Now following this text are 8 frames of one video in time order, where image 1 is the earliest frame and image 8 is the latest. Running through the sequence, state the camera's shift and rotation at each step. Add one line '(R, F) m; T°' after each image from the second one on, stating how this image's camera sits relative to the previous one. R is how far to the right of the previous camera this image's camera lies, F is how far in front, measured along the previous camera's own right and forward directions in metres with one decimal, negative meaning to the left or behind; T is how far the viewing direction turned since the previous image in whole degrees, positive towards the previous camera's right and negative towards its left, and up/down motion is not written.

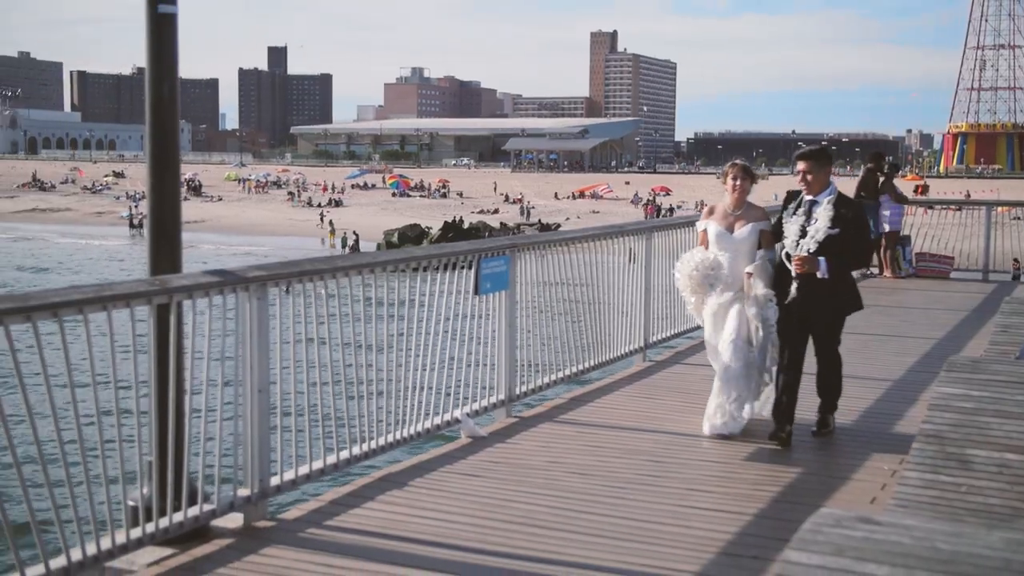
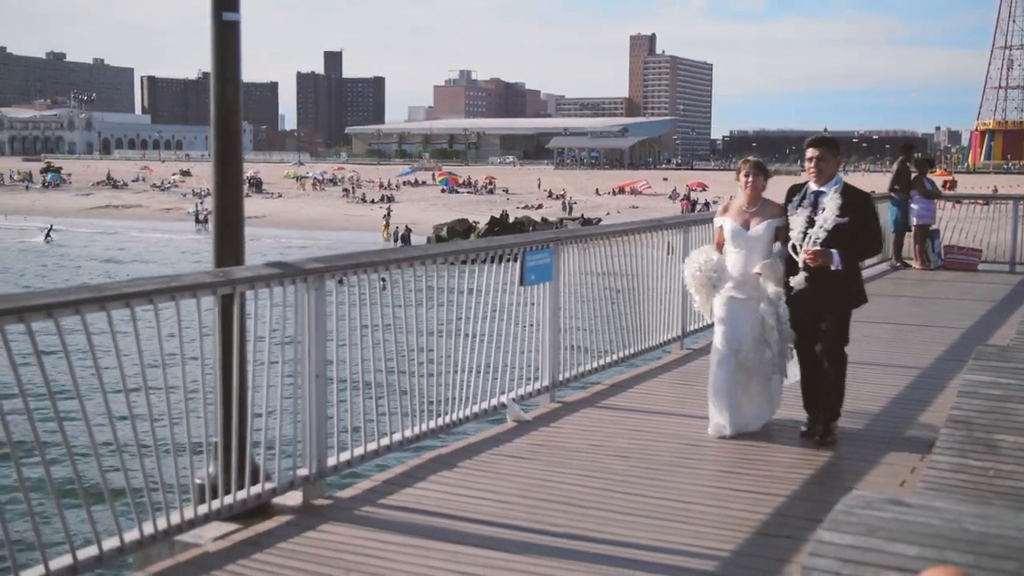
(0.0, -0.2) m; -2°
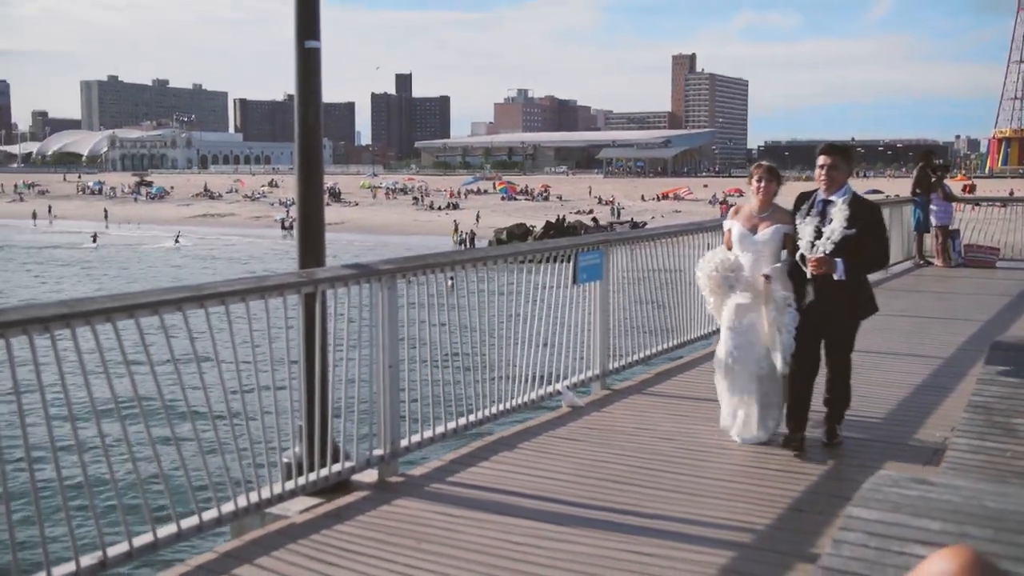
(0.0, -0.5) m; -2°
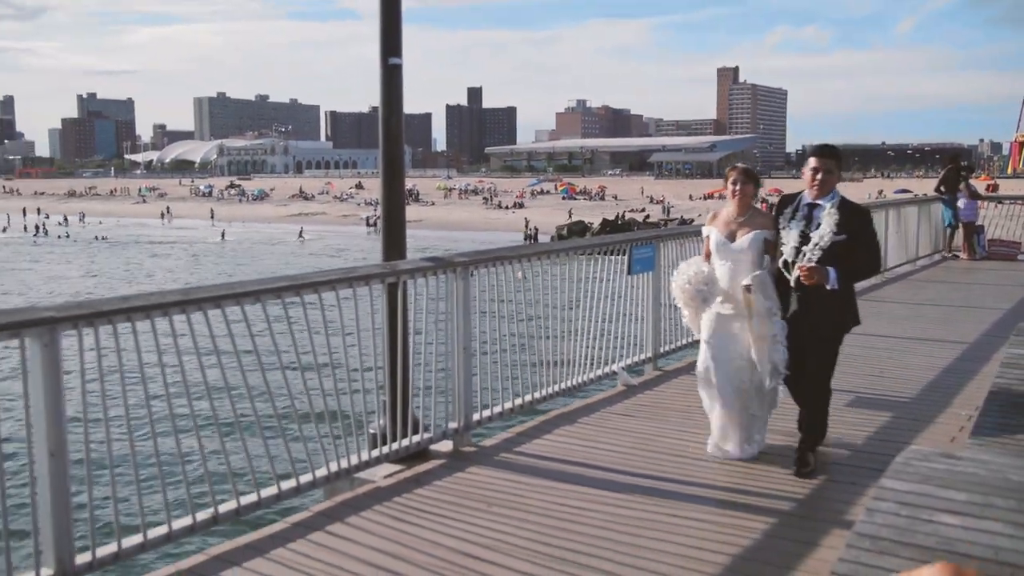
(0.0, -0.6) m; -3°
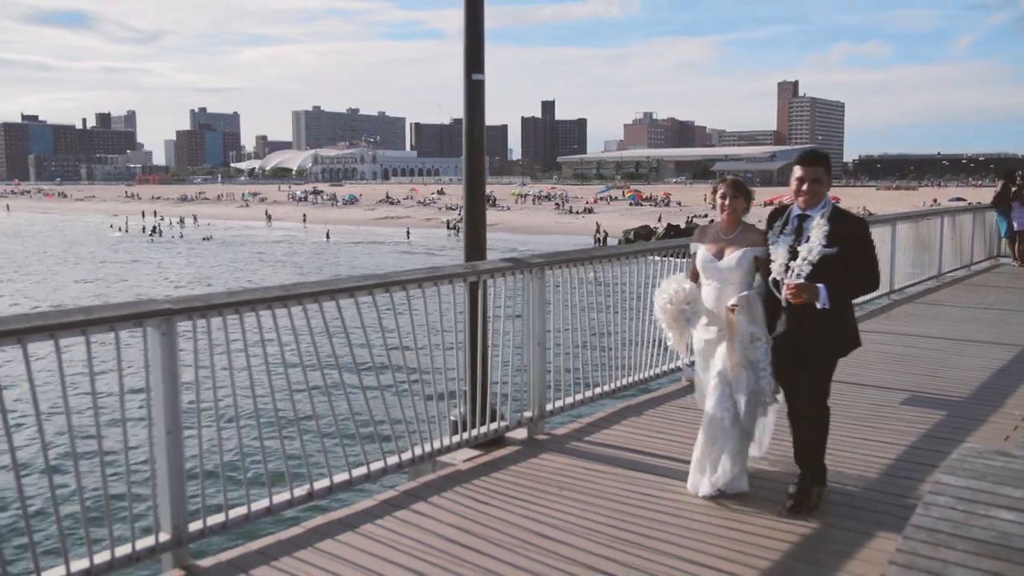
(-0.1, -0.4) m; -3°
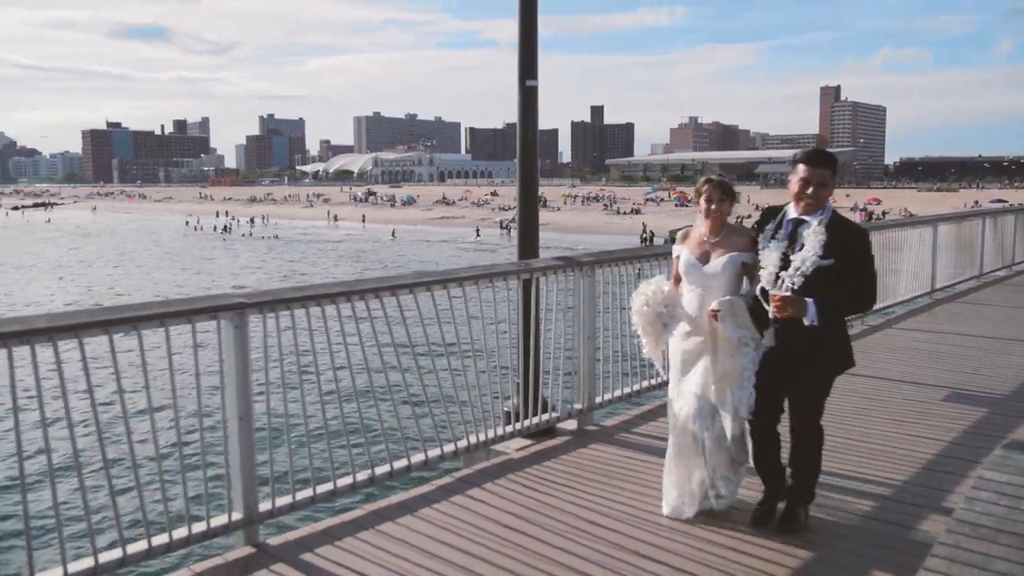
(0.0, -0.3) m; -2°
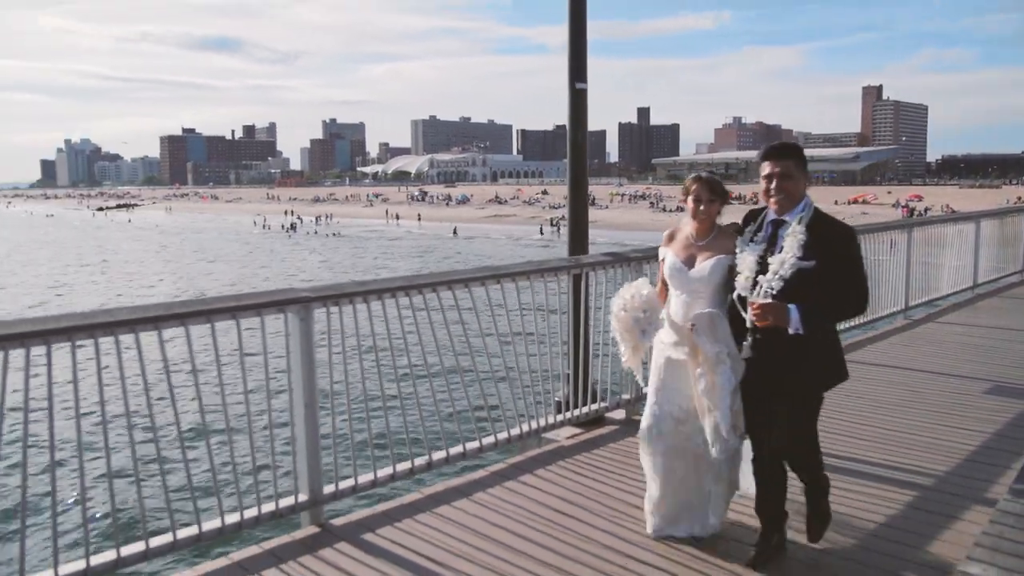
(0.0, -0.3) m; -3°
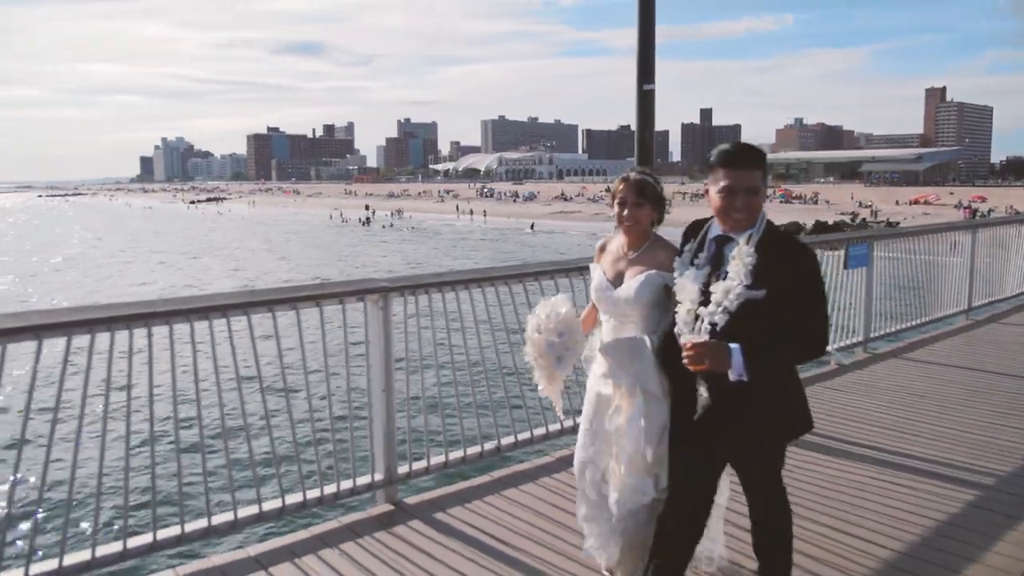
(+0.1, -0.3) m; -4°
